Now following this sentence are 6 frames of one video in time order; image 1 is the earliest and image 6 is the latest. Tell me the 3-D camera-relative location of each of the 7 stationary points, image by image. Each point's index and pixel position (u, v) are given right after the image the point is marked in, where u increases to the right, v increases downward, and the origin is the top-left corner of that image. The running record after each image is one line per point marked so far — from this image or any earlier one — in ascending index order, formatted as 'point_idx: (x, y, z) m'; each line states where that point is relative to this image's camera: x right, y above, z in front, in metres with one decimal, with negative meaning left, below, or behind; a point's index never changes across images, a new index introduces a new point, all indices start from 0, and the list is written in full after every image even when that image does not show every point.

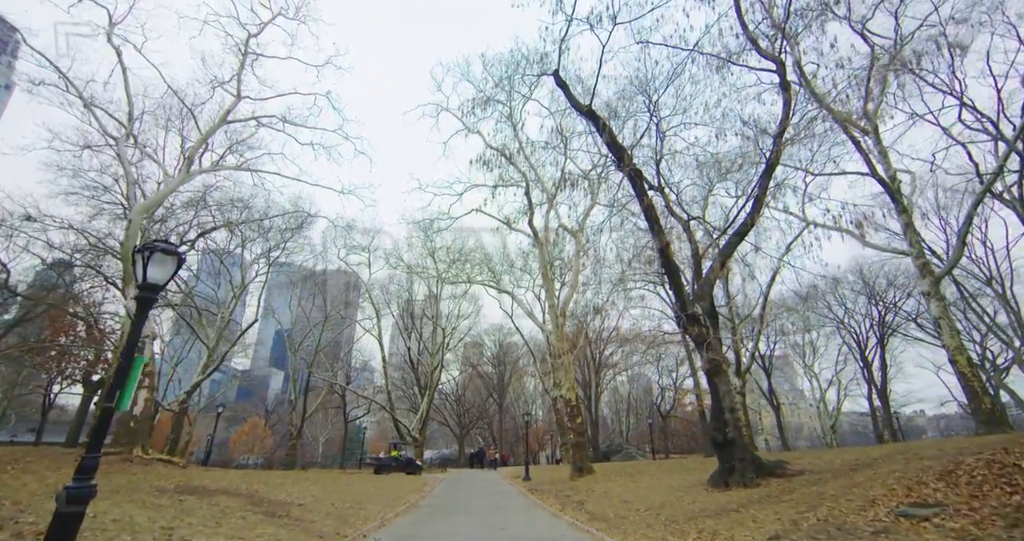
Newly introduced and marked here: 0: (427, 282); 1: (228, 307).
0: (-3.3, -0.5, +17.4) m
1: (-10.6, -1.3, +16.8) m
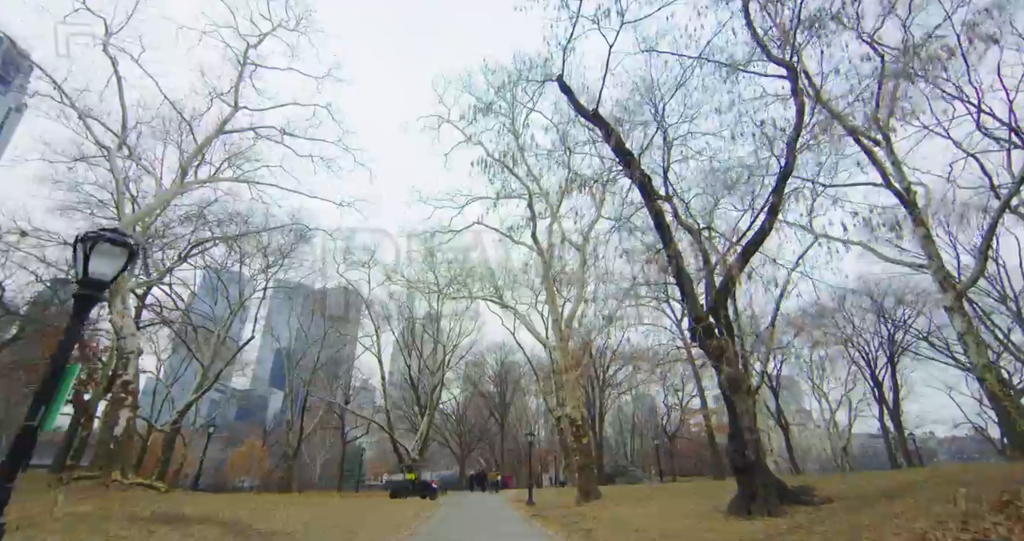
0: (-3.2, -1.1, +17.1) m
1: (-10.5, -1.9, +16.4) m
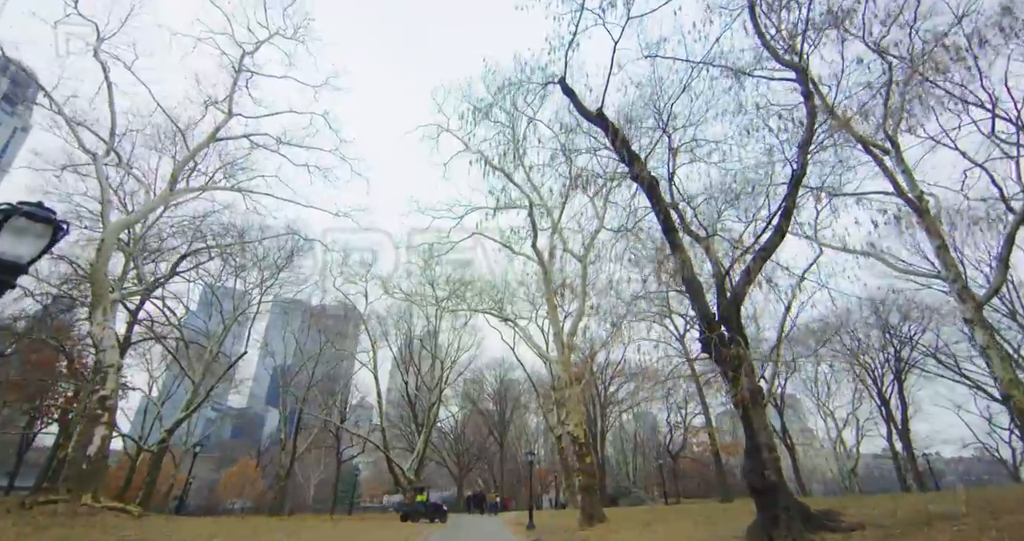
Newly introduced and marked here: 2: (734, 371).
0: (-3.2, -1.6, +16.8) m
1: (-10.5, -2.4, +16.1) m
2: (+2.4, -1.1, +4.8) m
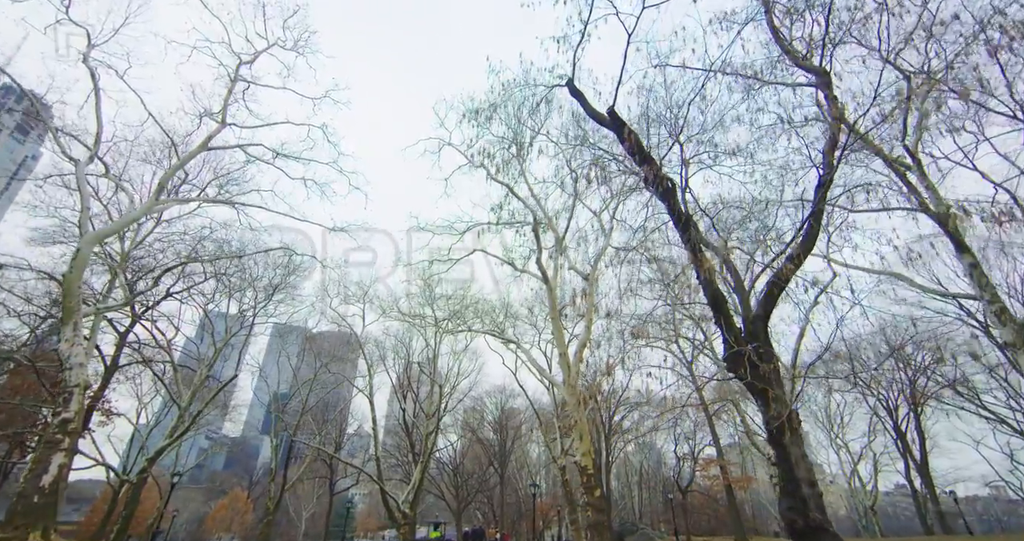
0: (-3.2, -2.4, +16.2) m
1: (-10.5, -3.2, +15.5) m
2: (+2.4, -1.2, +4.3) m
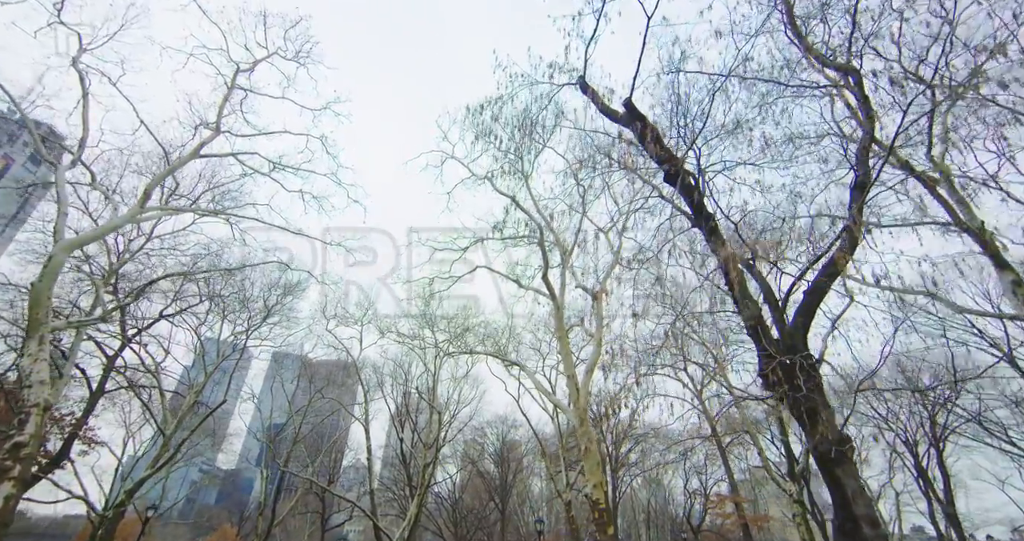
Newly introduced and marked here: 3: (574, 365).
0: (-3.0, -3.2, +15.6) m
1: (-10.4, -3.9, +14.8) m
2: (+2.5, -1.2, +3.8) m
3: (+1.2, -1.9, +8.7) m
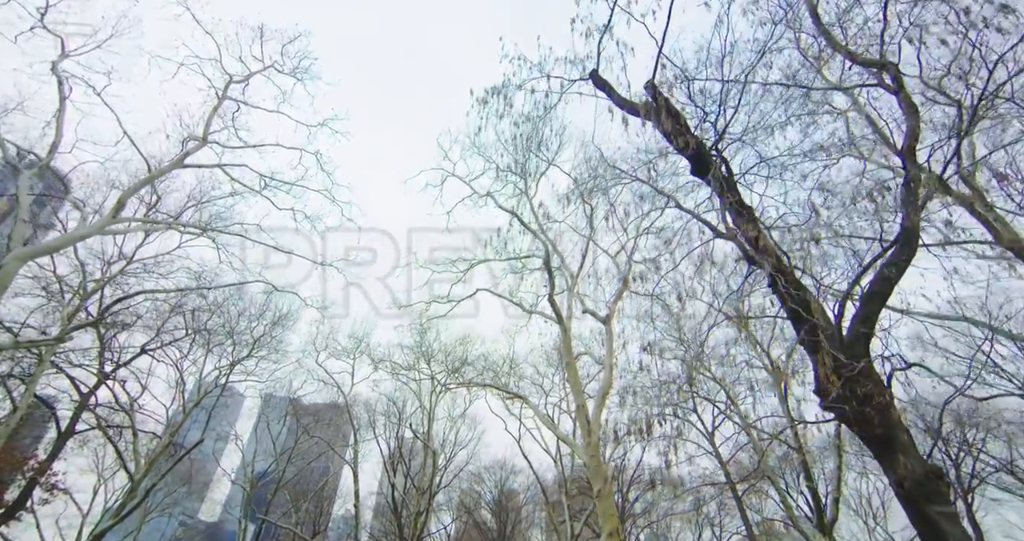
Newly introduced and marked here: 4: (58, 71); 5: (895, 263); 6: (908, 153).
0: (-3.0, -4.2, +14.7) m
1: (-10.3, -4.8, +13.8) m
2: (+2.6, -1.2, +3.1) m
3: (+1.3, -2.3, +8.0) m
4: (-6.6, +2.9, +6.7) m
5: (+3.3, +0.1, +3.9) m
6: (+3.9, +1.2, +4.4) m
